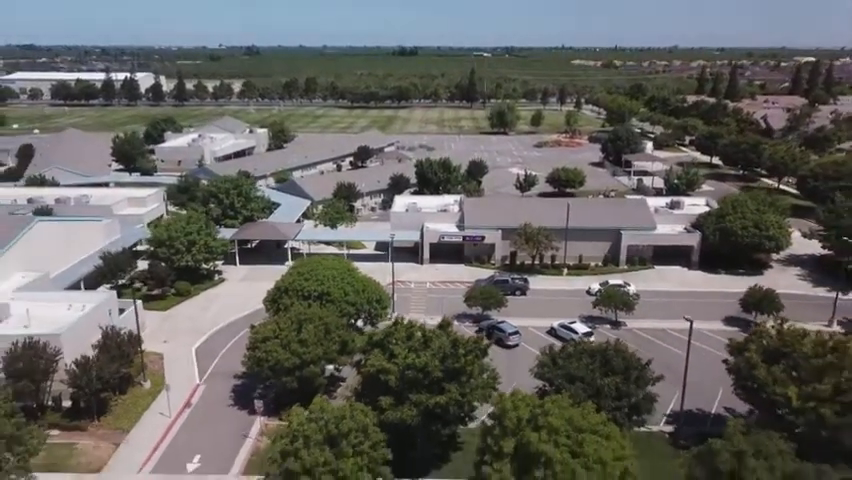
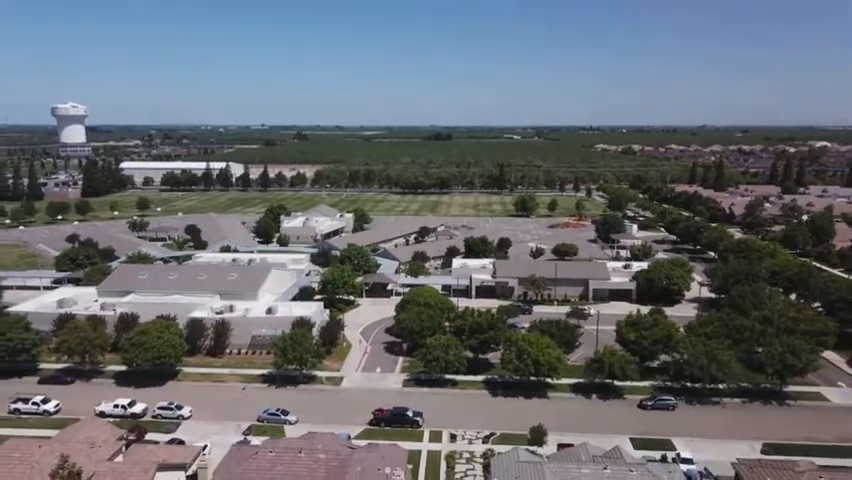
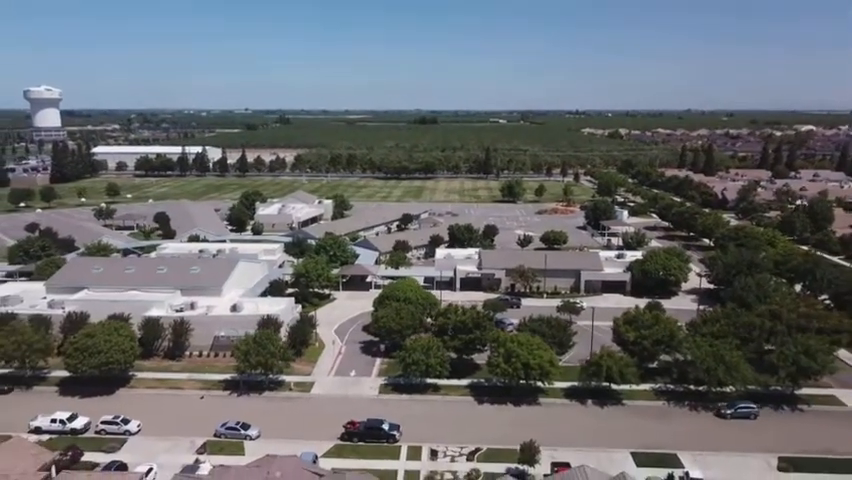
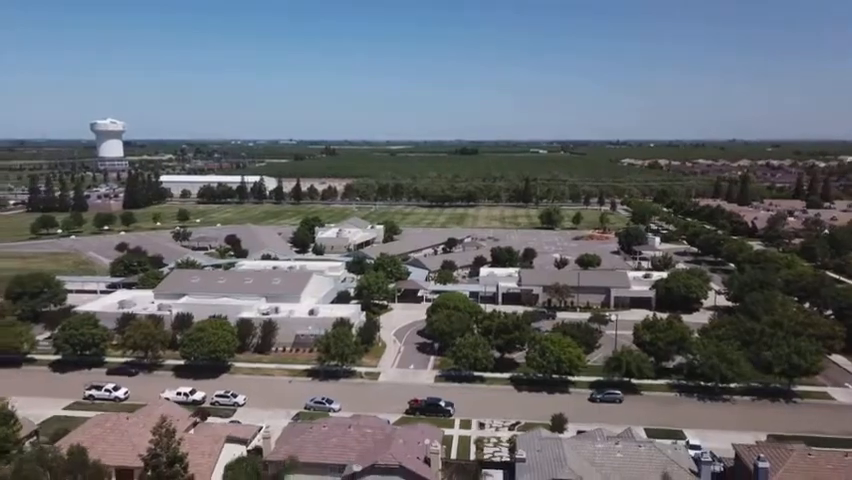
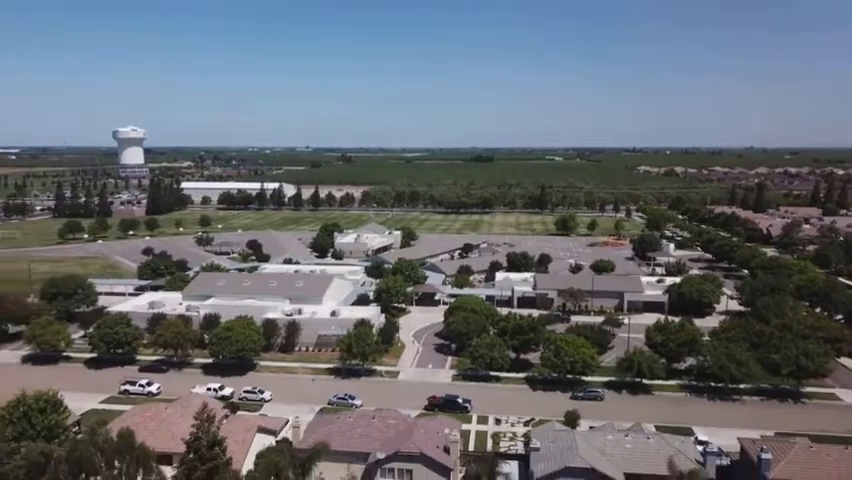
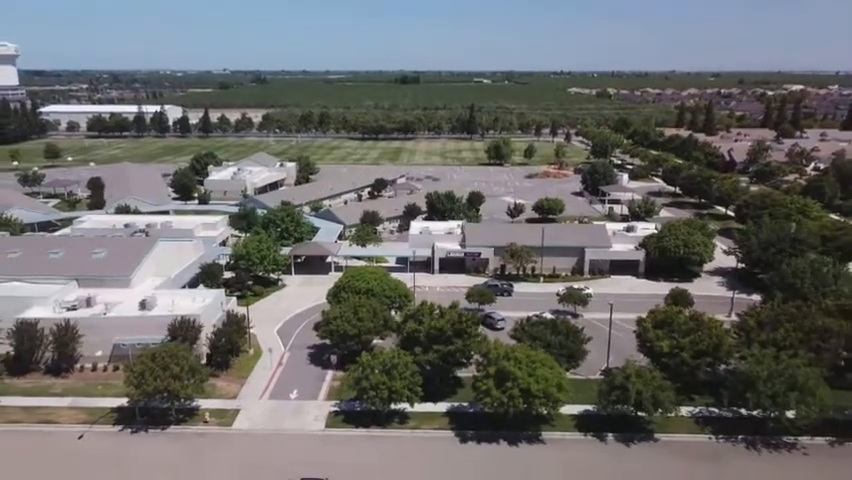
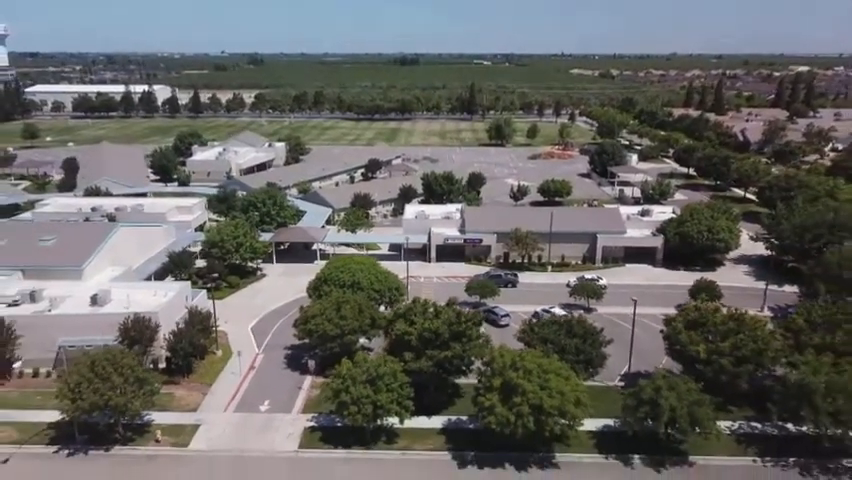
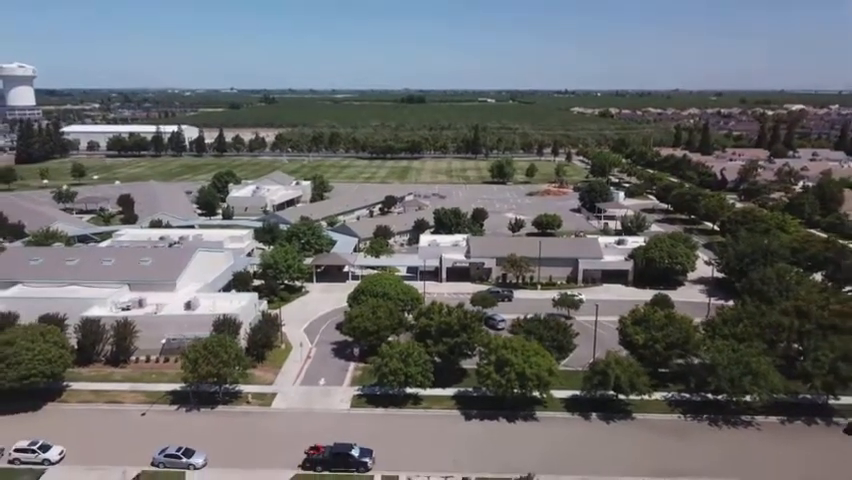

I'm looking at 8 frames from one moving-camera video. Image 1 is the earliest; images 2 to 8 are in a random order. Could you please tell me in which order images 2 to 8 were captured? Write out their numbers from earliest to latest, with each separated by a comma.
7, 6, 8, 3, 2, 4, 5
